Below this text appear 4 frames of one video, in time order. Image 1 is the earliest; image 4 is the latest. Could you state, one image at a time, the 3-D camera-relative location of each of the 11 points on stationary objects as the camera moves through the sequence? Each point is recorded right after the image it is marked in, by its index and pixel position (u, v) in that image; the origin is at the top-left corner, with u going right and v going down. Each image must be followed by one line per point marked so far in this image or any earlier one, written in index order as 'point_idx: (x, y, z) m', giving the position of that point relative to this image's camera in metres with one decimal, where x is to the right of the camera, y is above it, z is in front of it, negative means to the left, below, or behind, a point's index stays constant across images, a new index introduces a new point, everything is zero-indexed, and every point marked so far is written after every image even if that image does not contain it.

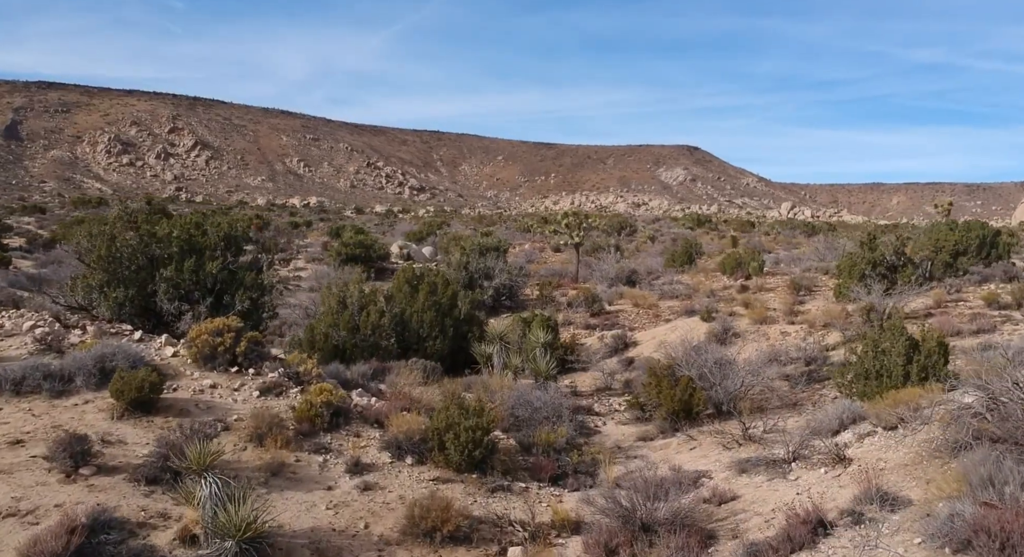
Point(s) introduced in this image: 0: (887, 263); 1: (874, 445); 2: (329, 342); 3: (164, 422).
0: (+7.5, +0.3, +18.2) m
1: (+3.8, -1.8, +9.6) m
2: (-3.2, -1.1, +15.9) m
3: (-3.6, -1.5, +9.4) m
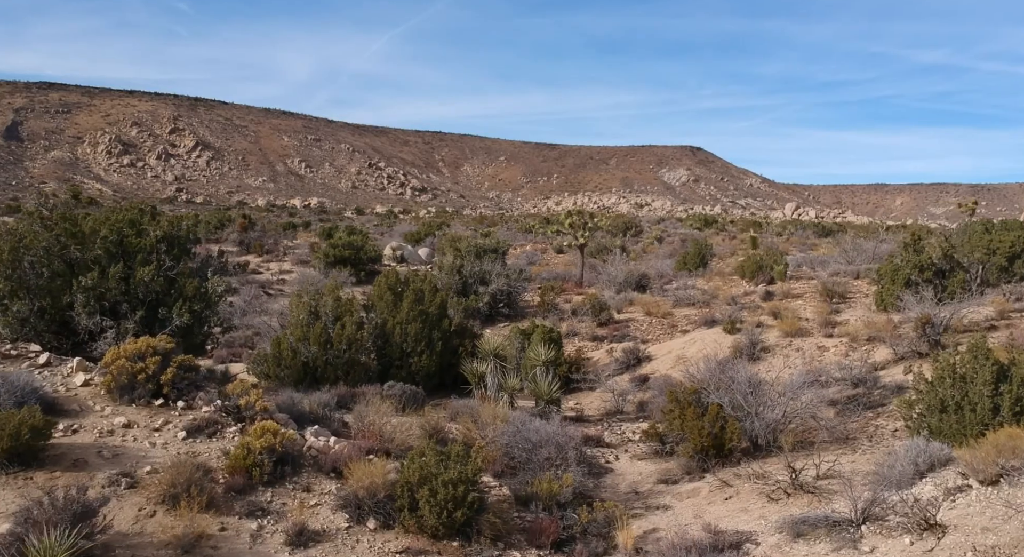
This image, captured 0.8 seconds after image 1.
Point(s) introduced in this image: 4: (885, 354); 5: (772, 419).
0: (+7.4, +0.2, +16.0) m
1: (+3.8, -1.9, +7.5) m
2: (-3.2, -1.2, +13.8) m
3: (-3.7, -1.6, +7.3) m
4: (+5.5, -1.1, +13.4) m
5: (+3.1, -1.7, +10.8) m
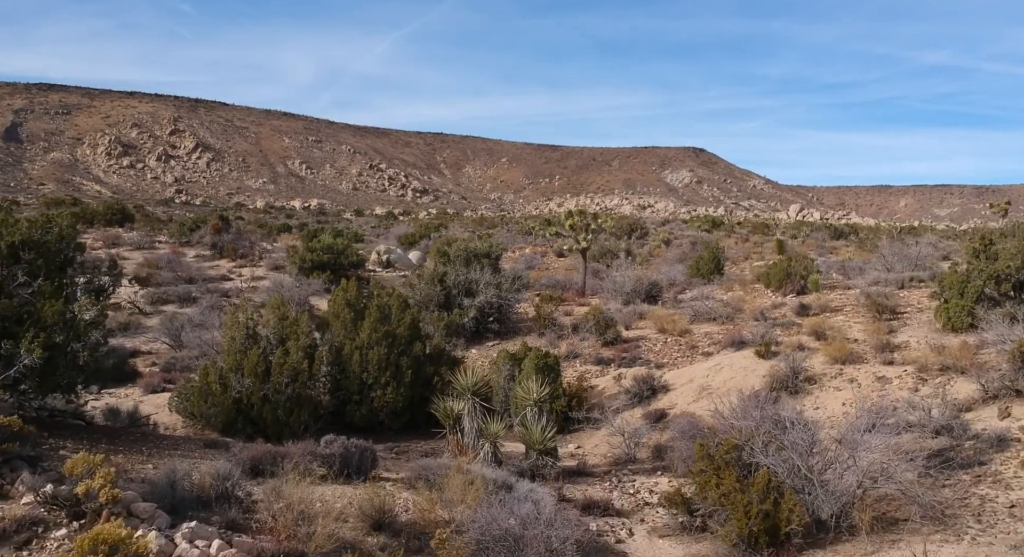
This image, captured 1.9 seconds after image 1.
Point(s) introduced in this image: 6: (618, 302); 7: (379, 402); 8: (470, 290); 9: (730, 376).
0: (+7.2, 0.0, +13.2) m
1: (+3.5, -2.0, +4.7) m
2: (-3.4, -1.4, +10.9) m
3: (-3.9, -1.8, +4.5) m
4: (+5.3, -1.3, +10.5) m
5: (+2.9, -1.8, +7.9) m
6: (+2.3, -0.5, +19.9) m
7: (-1.7, -1.6, +11.7) m
8: (-0.8, -0.2, +17.3) m
9: (+3.1, -1.4, +12.9) m
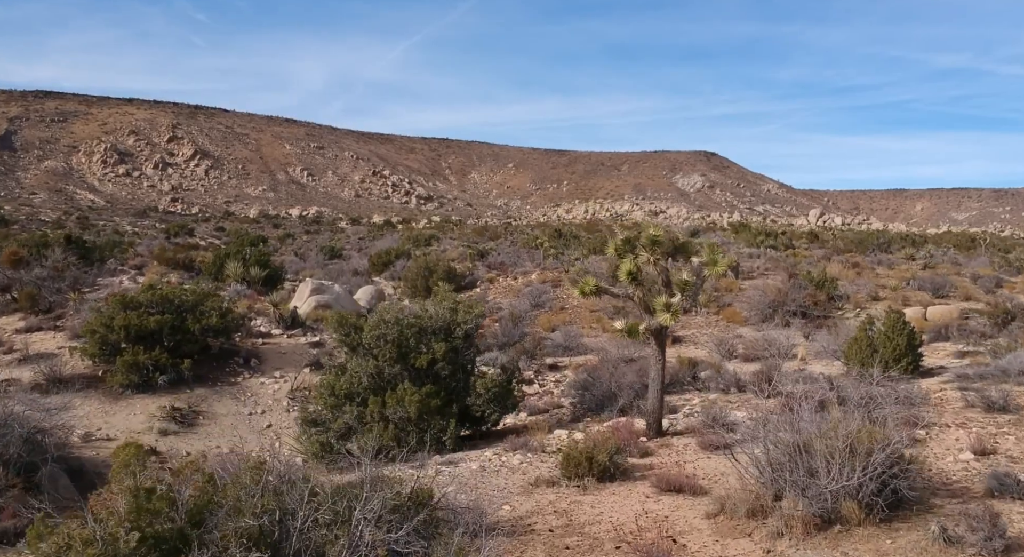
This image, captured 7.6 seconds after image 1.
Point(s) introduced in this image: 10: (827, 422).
0: (+7.0, -1.2, -0.1) m
1: (+3.2, -3.2, -8.6) m
2: (-3.7, -2.6, -2.3) m
3: (-4.2, -2.9, -8.7) m
4: (+5.0, -2.4, -2.7) m
5: (+2.6, -3.0, -5.3) m
6: (+2.1, -1.7, +6.7) m
7: (-2.0, -2.8, -1.5) m
8: (-1.0, -1.5, +4.1) m
9: (+2.8, -2.5, -0.4) m
10: (+2.4, -1.3, +7.3) m
